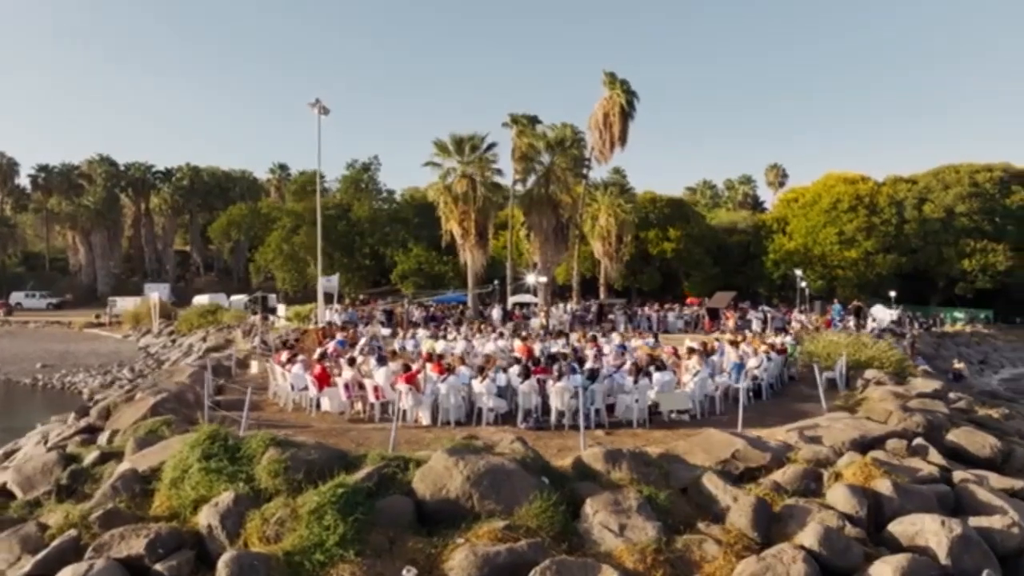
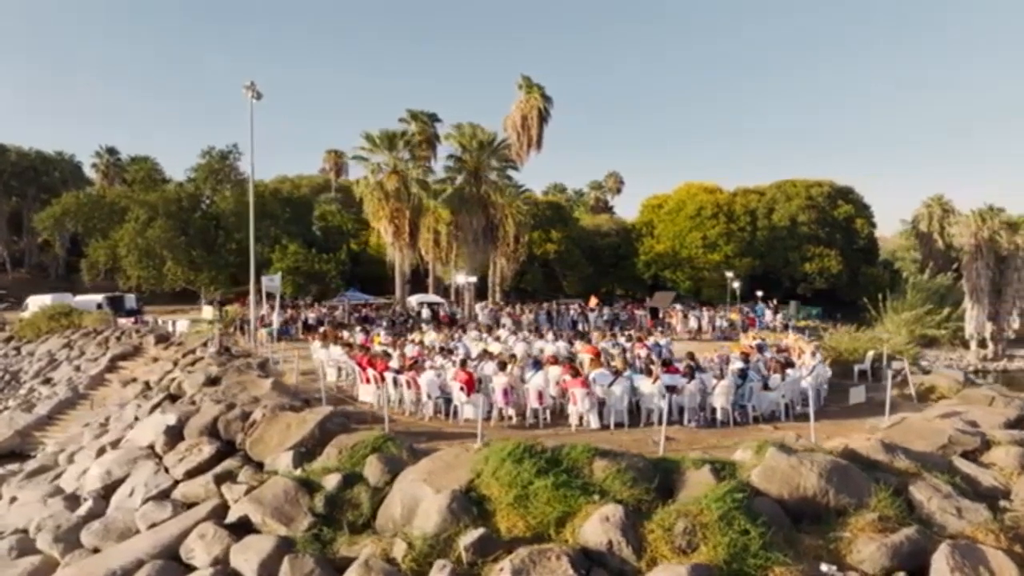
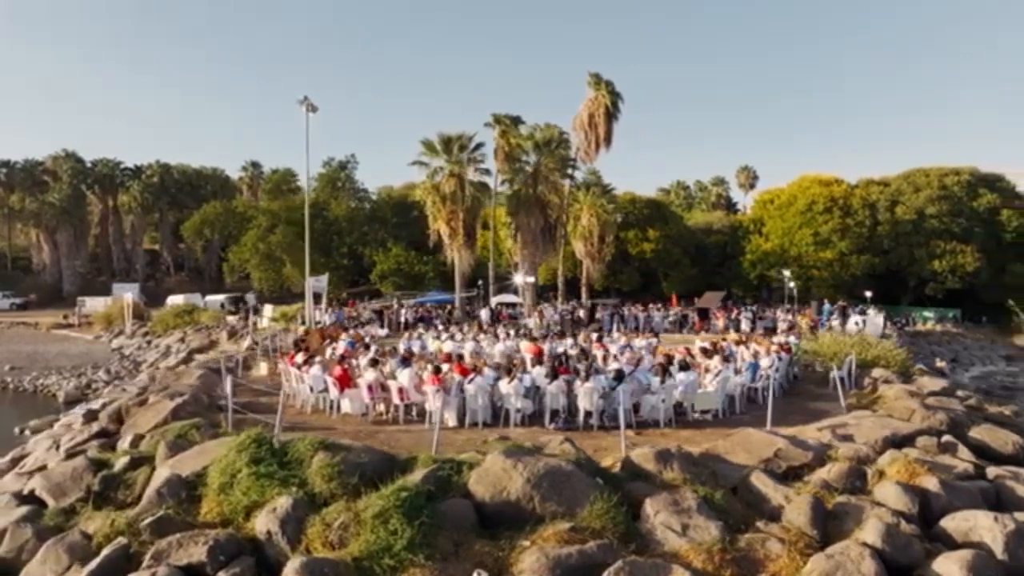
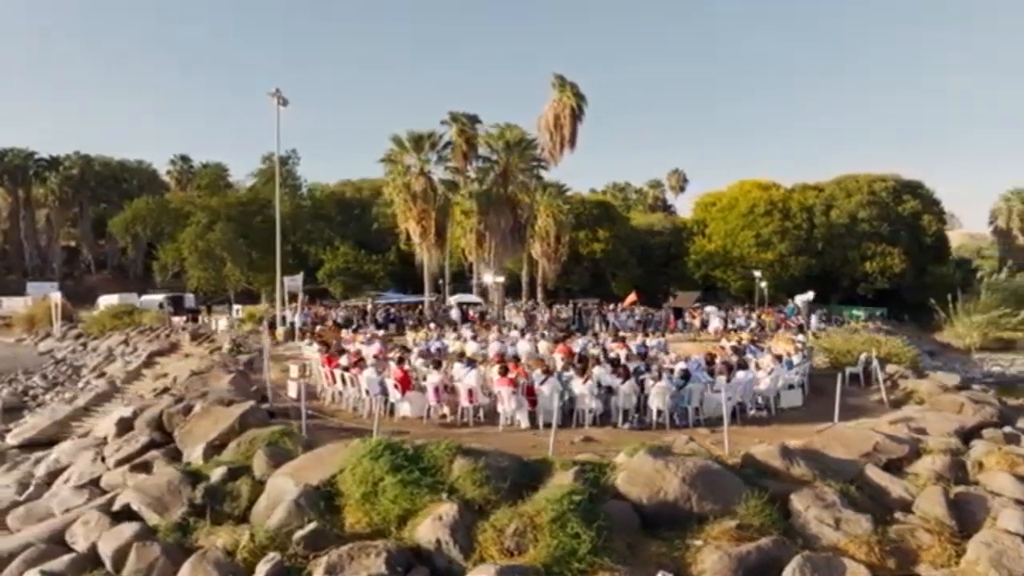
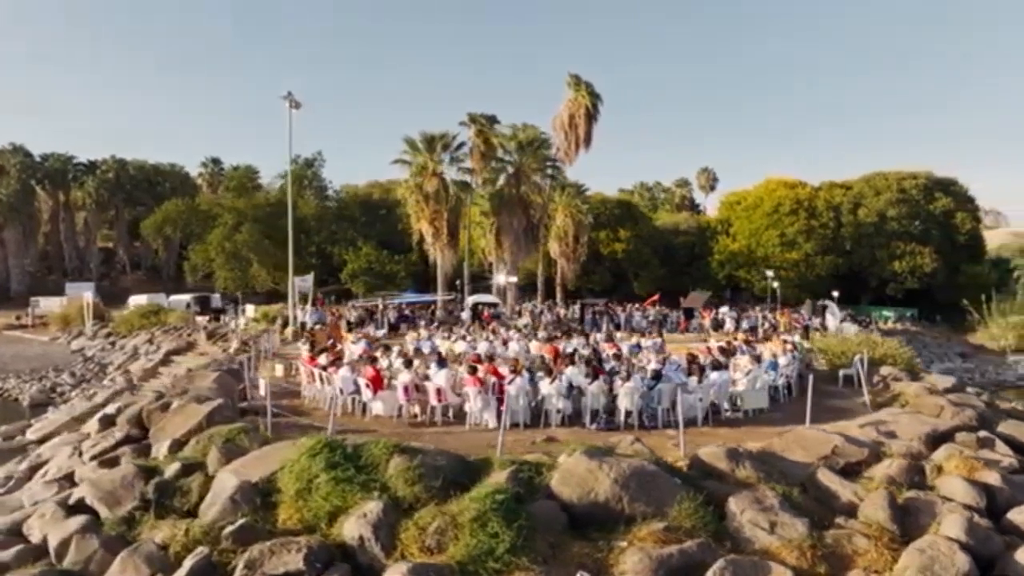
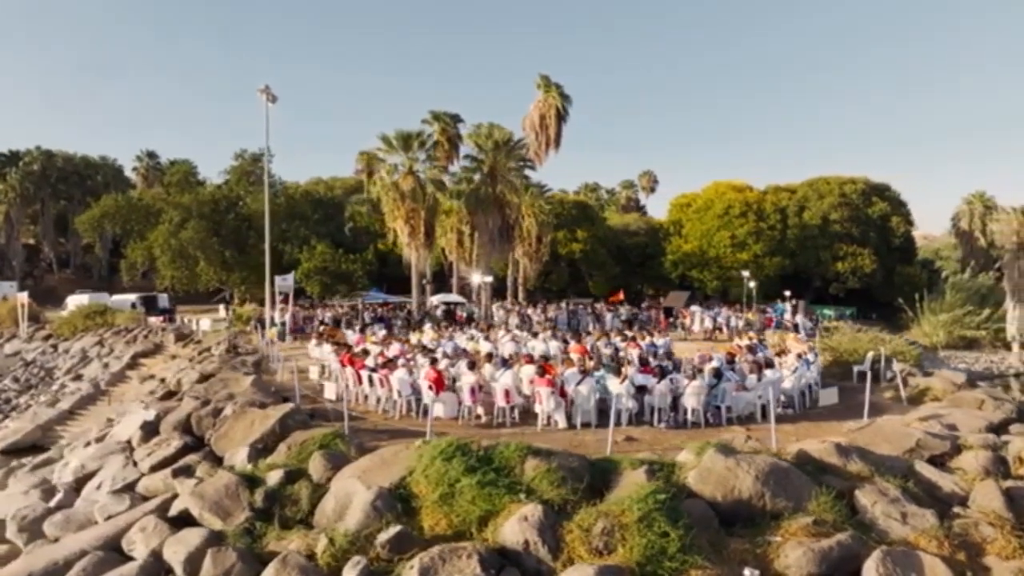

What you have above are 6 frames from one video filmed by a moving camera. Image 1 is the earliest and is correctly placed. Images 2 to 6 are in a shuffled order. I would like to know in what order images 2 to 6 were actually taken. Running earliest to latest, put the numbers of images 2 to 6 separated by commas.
3, 5, 4, 6, 2
